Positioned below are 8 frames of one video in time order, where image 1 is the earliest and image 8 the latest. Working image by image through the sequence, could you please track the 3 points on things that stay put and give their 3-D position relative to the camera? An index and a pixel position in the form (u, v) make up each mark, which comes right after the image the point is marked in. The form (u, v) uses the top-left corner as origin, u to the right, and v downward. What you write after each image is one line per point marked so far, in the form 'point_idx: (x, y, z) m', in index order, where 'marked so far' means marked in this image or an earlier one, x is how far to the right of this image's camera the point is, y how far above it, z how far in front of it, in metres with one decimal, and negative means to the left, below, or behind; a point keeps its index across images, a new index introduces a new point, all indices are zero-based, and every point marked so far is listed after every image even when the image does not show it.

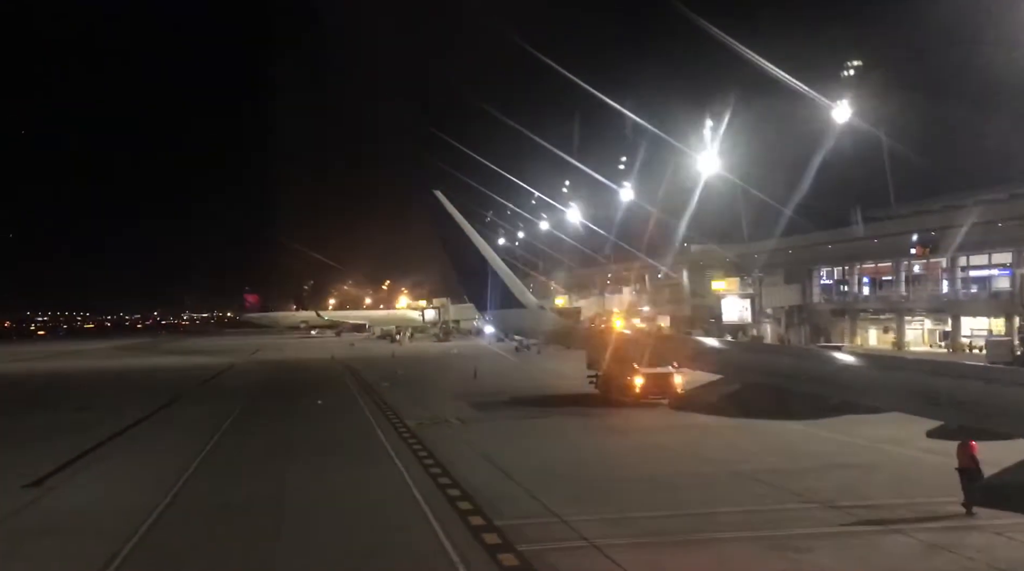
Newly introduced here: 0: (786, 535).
0: (+3.0, -2.8, +9.7) m
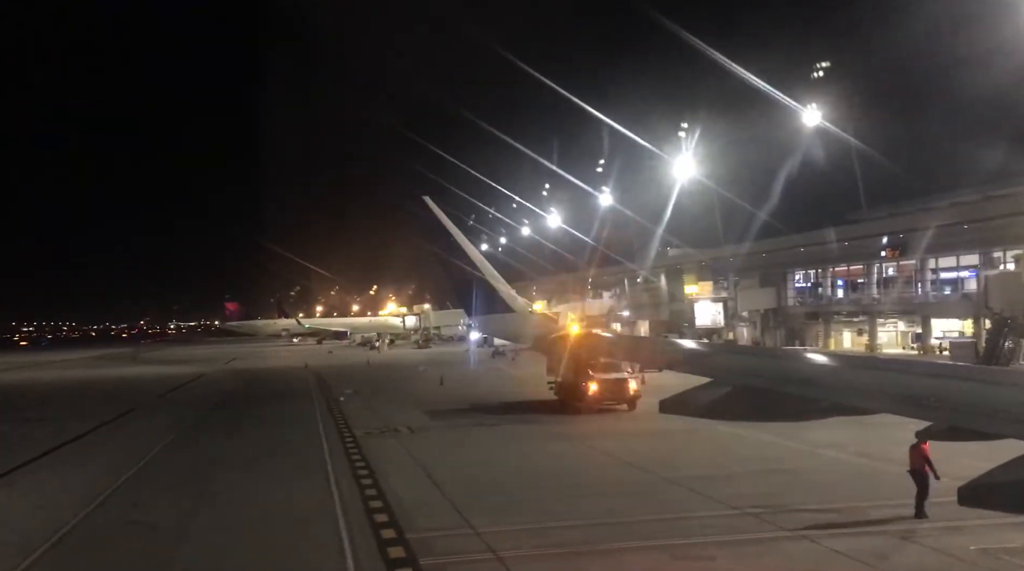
0: (+2.0, -2.9, +9.6) m
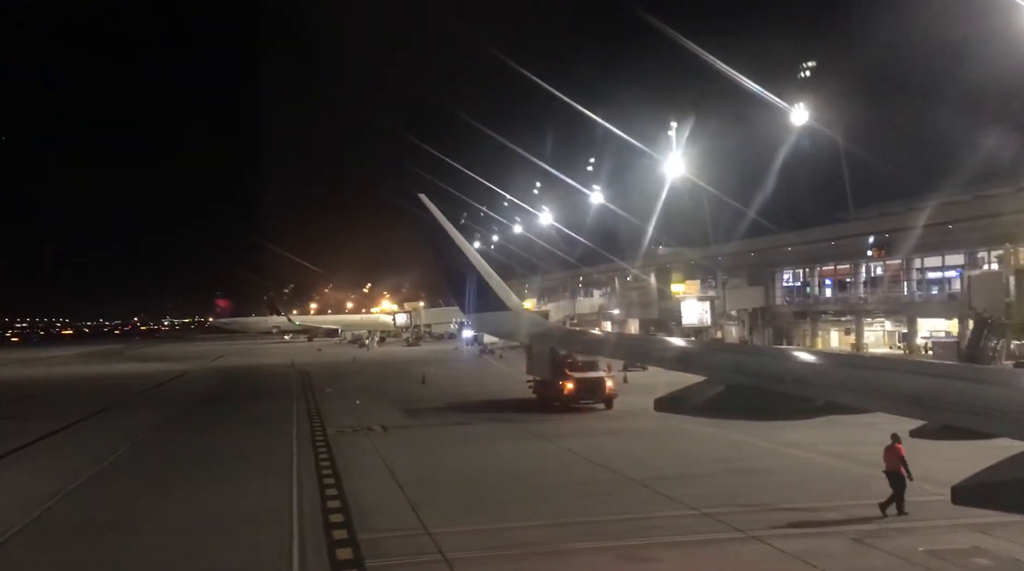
0: (+1.4, -2.9, +9.5) m
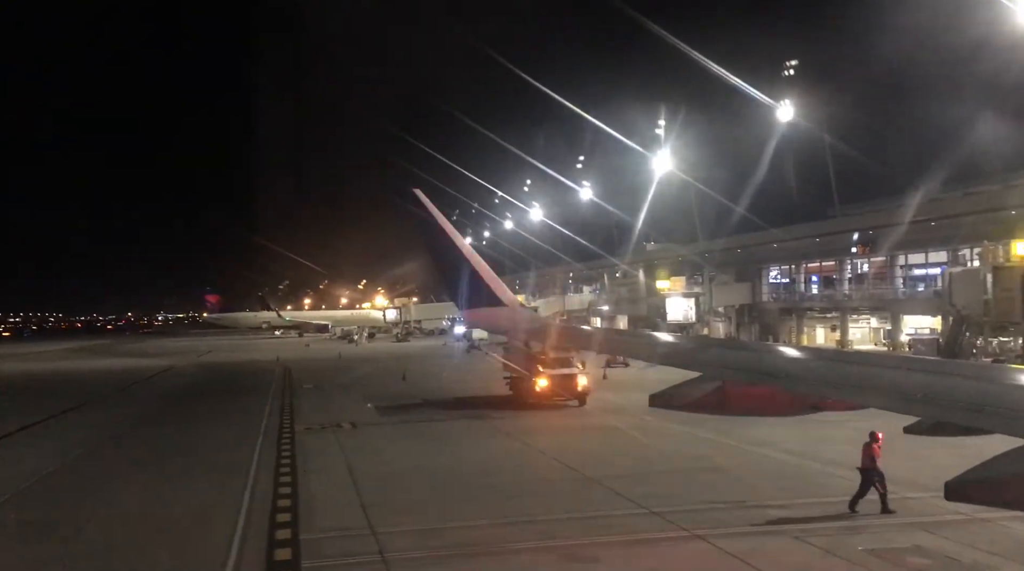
0: (+0.8, -2.8, +9.5) m
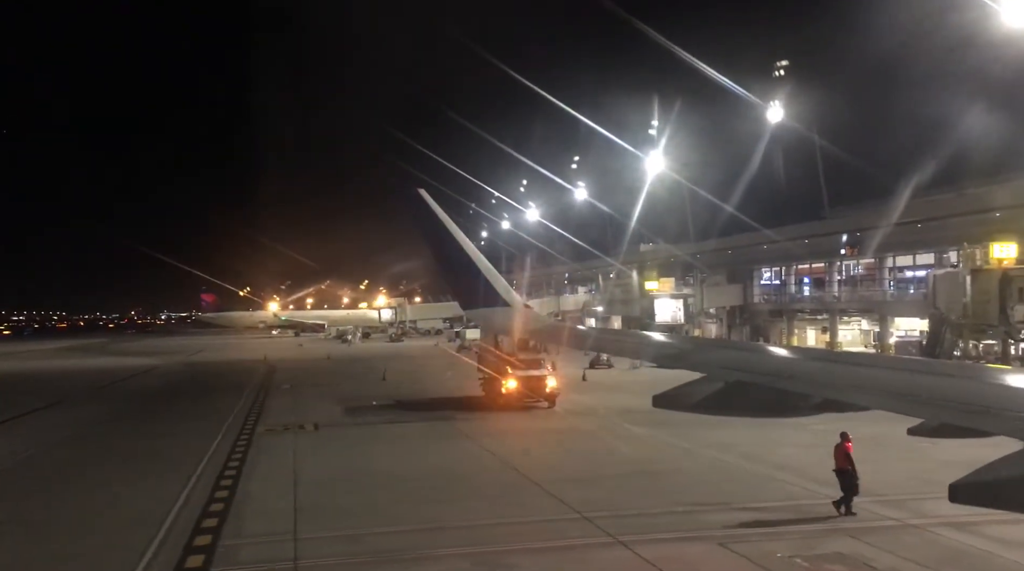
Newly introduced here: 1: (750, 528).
0: (-0.1, -2.9, +9.3) m
1: (+2.9, -2.9, +10.4) m
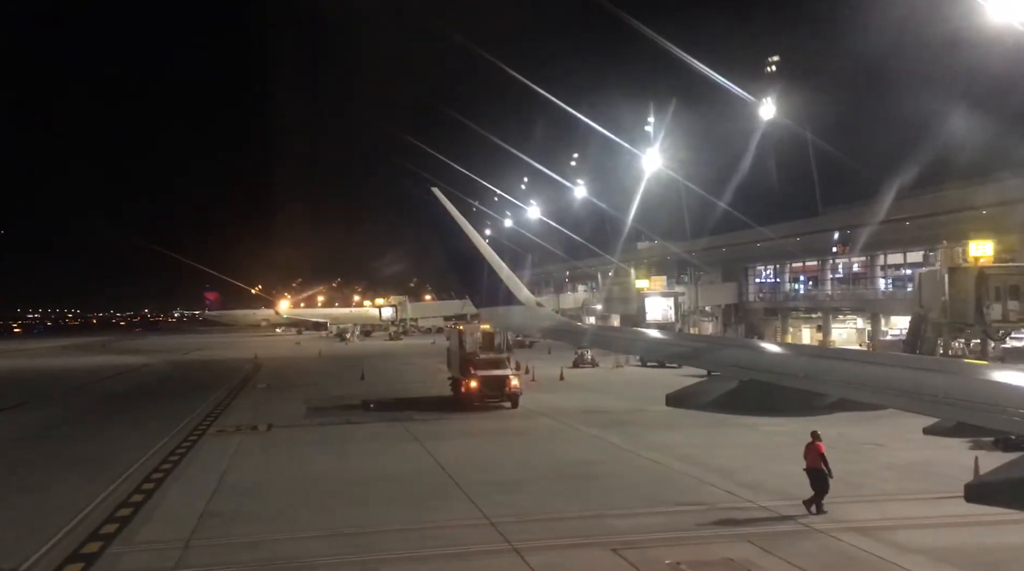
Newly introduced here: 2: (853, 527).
0: (-1.3, -2.9, +9.1) m
1: (+1.7, -2.9, +10.2) m
2: (+4.0, -2.9, +10.2) m
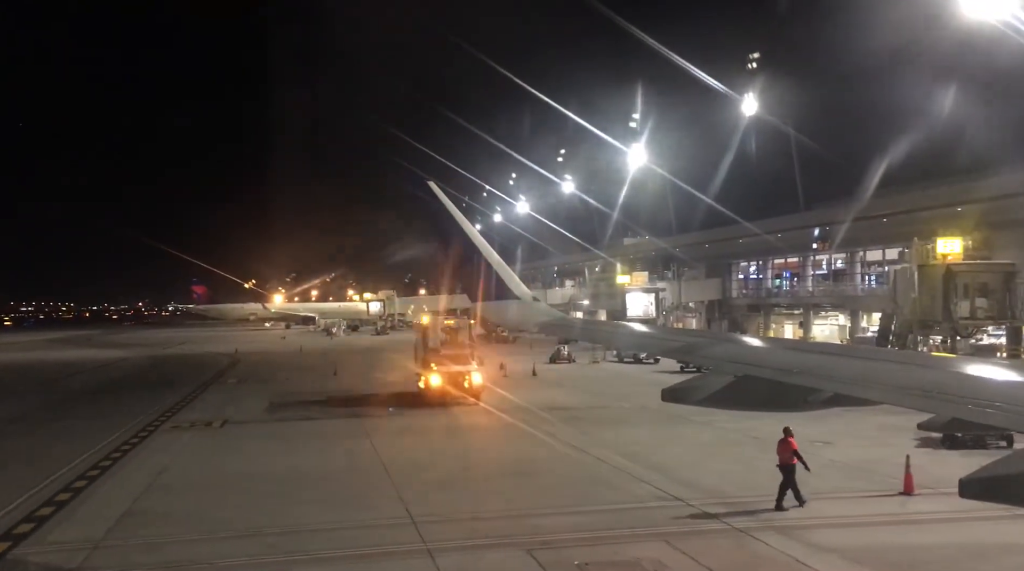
0: (-2.2, -2.8, +9.0) m
1: (+0.7, -2.9, +10.1) m
2: (+3.1, -2.8, +10.1) m
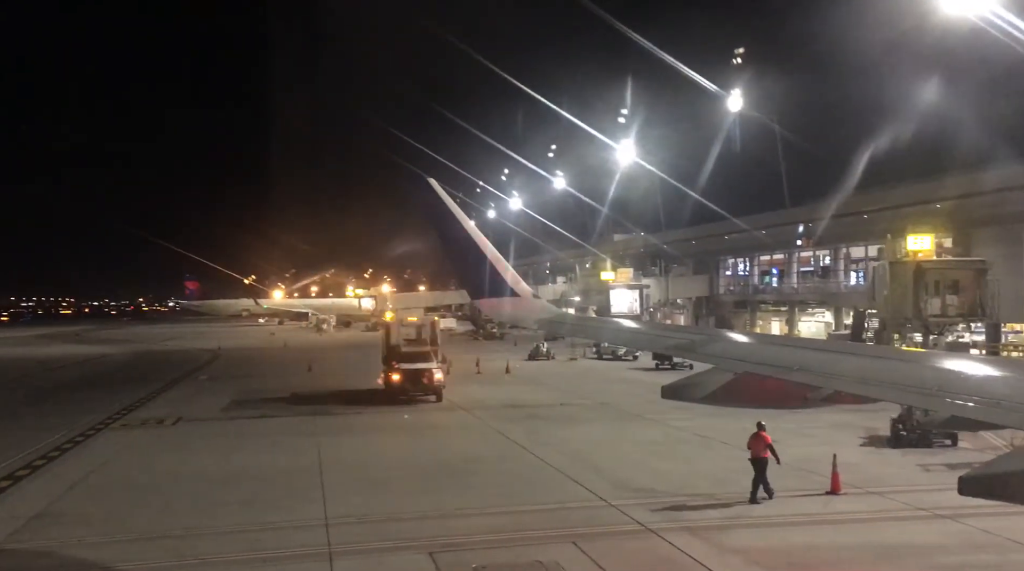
0: (-3.2, -2.8, +8.8) m
1: (-0.3, -2.9, +9.9) m
2: (+2.1, -2.8, +10.0) m
